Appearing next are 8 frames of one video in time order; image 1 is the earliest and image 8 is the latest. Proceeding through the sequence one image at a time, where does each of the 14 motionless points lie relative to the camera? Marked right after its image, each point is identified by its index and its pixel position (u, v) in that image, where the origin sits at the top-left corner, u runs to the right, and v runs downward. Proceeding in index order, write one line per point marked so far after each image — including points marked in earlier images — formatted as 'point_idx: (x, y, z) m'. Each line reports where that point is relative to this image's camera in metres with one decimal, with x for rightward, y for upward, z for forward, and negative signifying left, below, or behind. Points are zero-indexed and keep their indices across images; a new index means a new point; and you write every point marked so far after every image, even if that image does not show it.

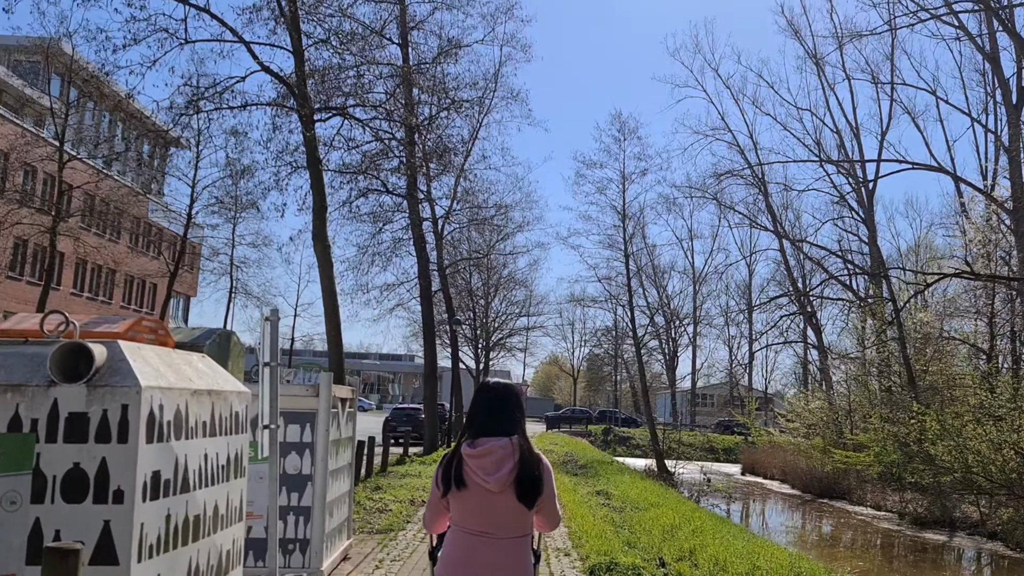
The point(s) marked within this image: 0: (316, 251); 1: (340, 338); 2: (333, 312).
0: (-1.8, +0.4, +7.4) m
1: (-1.6, -0.5, +7.3) m
2: (-1.6, -0.2, +7.3) m
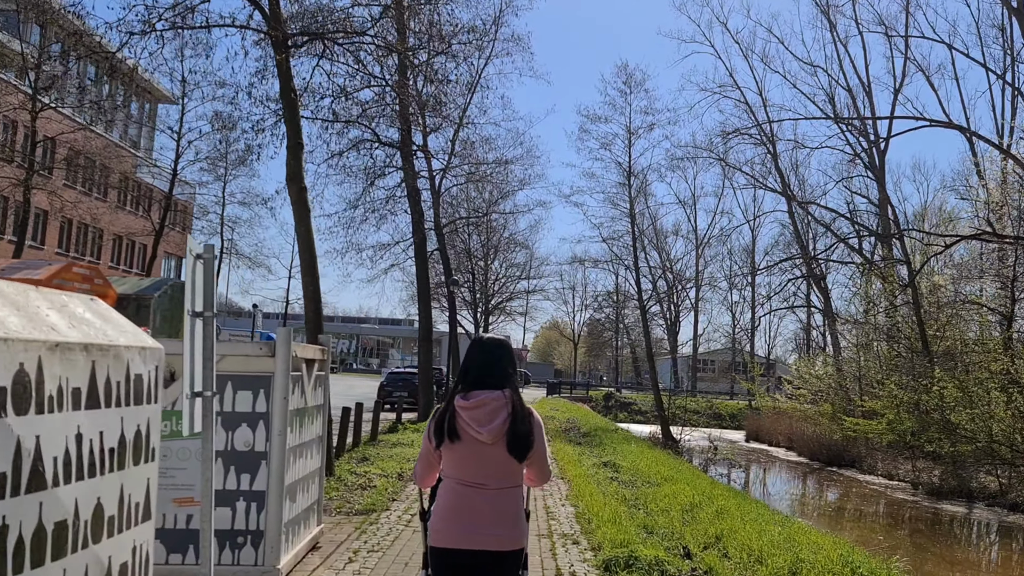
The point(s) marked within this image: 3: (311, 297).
0: (-1.8, +0.8, +6.5) m
1: (-1.6, 0.0, +6.4) m
2: (-1.6, +0.2, +6.4) m
3: (-1.6, -0.1, +6.4) m
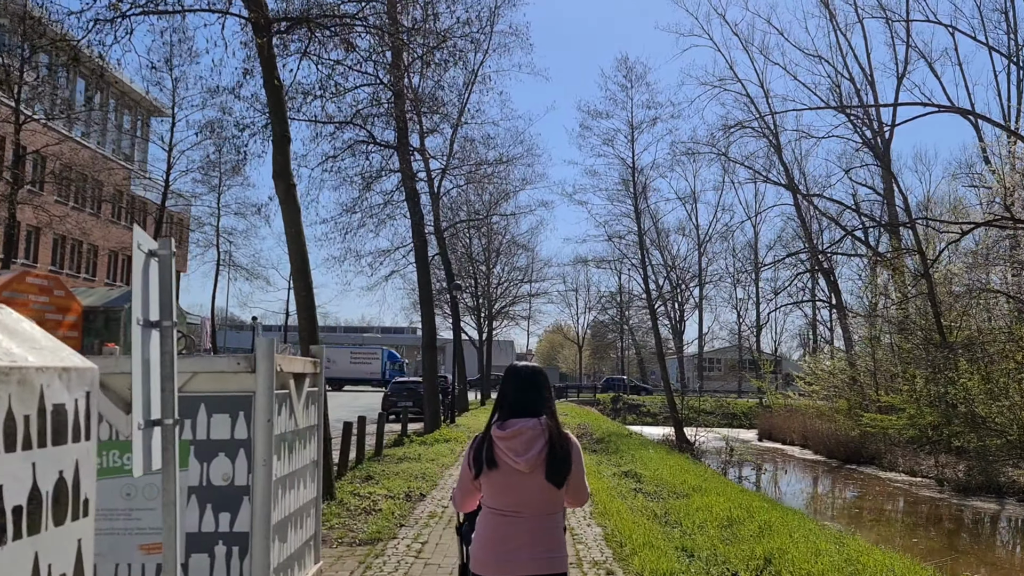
0: (-1.8, +0.7, +6.0) m
1: (-1.5, -0.1, +5.9) m
2: (-1.6, +0.2, +5.9) m
3: (-1.5, -0.1, +5.9) m
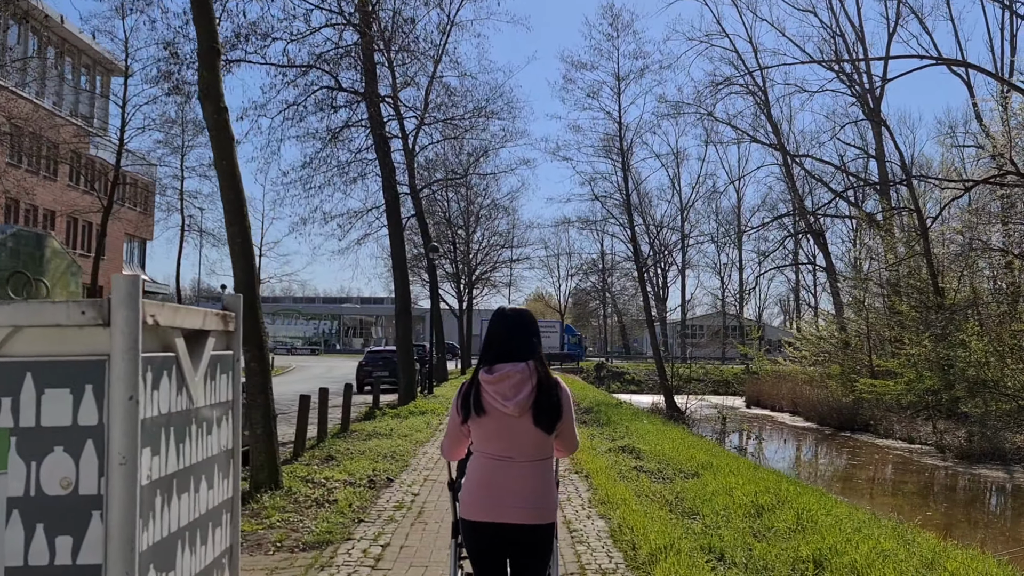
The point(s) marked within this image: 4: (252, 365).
0: (-1.9, +1.1, +4.9) m
1: (-1.6, +0.2, +4.8) m
2: (-1.7, +0.5, +4.8) m
3: (-1.6, +0.2, +4.8) m
4: (-1.6, -0.5, +4.8) m
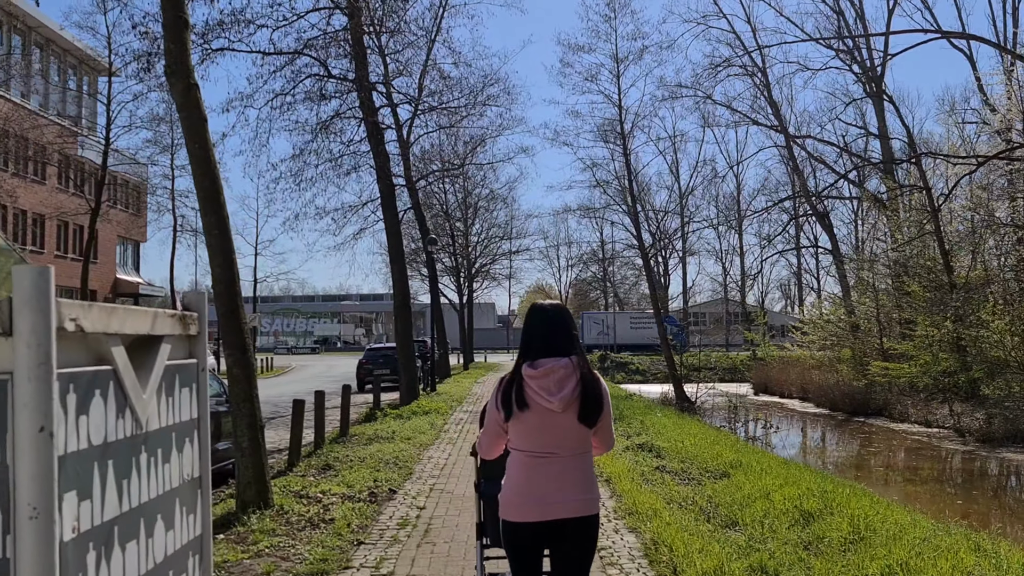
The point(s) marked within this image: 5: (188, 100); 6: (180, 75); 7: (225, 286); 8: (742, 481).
0: (-1.9, +1.1, +4.4) m
1: (-1.6, +0.3, +4.3) m
2: (-1.6, +0.5, +4.3) m
3: (-1.6, +0.2, +4.3) m
4: (-1.5, -0.5, +4.3) m
5: (-1.8, +1.0, +4.4) m
6: (-1.8, +1.2, +4.4) m
7: (-1.6, 0.0, +4.3) m
8: (+1.5, -1.3, +5.2) m
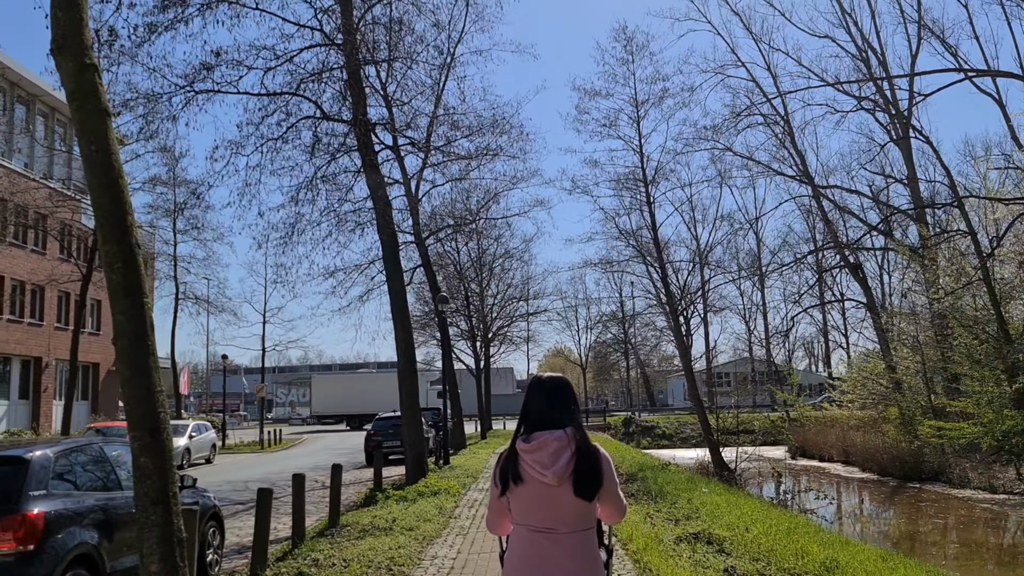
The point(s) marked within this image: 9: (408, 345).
0: (-1.8, +0.8, +3.2) m
1: (-1.5, +0.1, +3.1) m
2: (-1.6, +0.3, +3.1) m
3: (-1.5, 0.0, +3.1) m
4: (-1.4, -0.7, +3.0) m
5: (-1.7, +0.8, +3.2) m
6: (-1.8, +0.9, +3.2) m
7: (-1.5, -0.2, +3.1) m
8: (+1.6, -1.5, +3.8) m
9: (-1.5, -0.8, +11.2) m
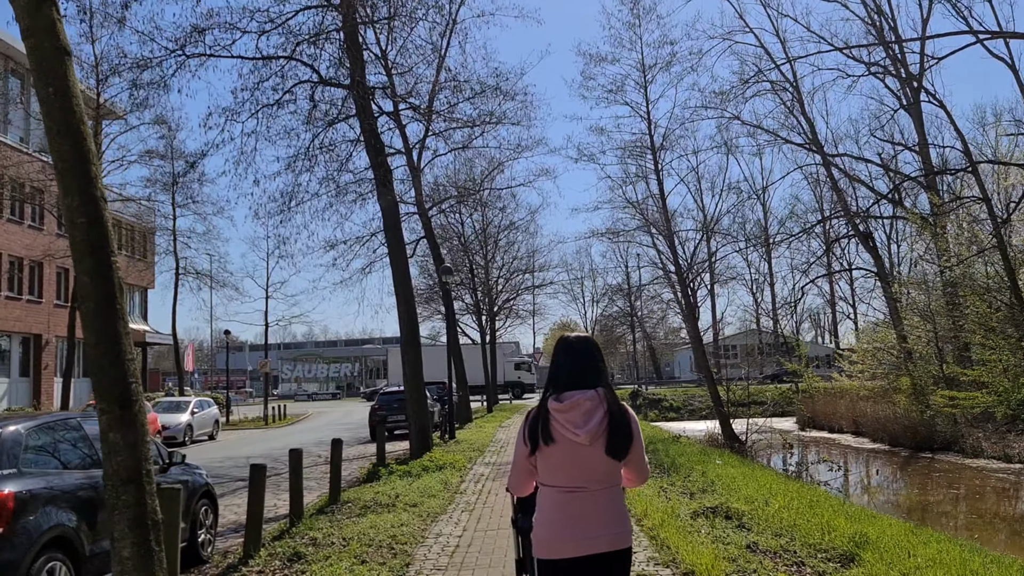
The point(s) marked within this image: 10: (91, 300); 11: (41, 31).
0: (-1.8, +1.0, +2.9) m
1: (-1.5, +0.2, +2.8) m
2: (-1.6, +0.4, +2.8) m
3: (-1.5, +0.2, +2.8) m
4: (-1.4, -0.5, +2.7) m
5: (-1.7, +1.0, +2.9) m
6: (-1.8, +1.1, +2.9) m
7: (-1.5, -0.1, +2.8) m
8: (+1.7, -1.3, +3.5) m
9: (-1.4, -0.4, +10.9) m
10: (-1.5, 0.0, +2.8) m
11: (-1.7, +0.9, +2.9) m
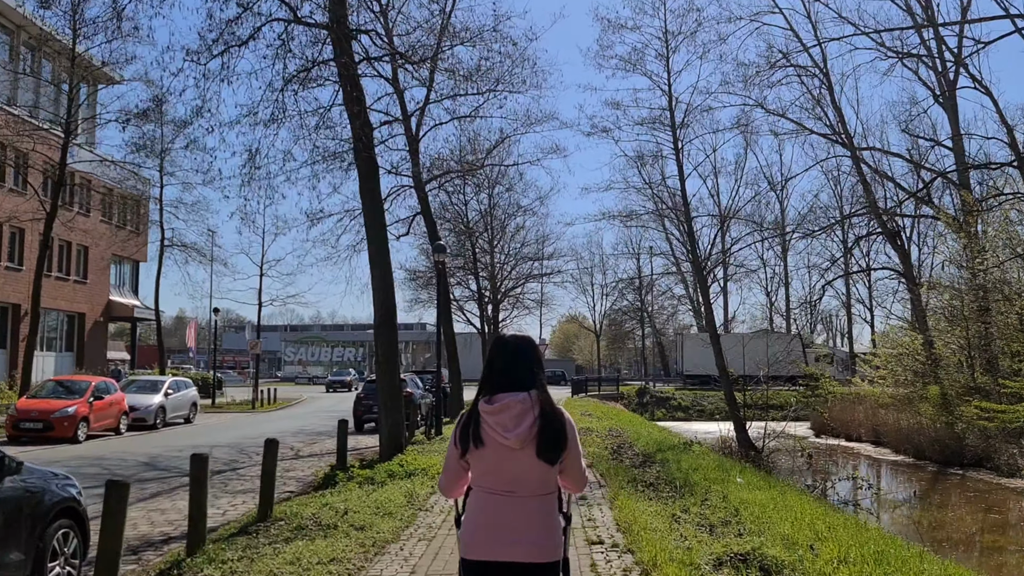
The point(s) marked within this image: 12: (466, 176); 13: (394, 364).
0: (-1.9, +1.2, +1.6) m
1: (-1.6, +0.4, +1.5) m
2: (-1.7, +0.7, +1.5) m
3: (-1.6, +0.4, +1.5) m
4: (-1.6, -0.3, +1.5) m
5: (-1.8, +1.2, +1.6) m
6: (-1.9, +1.3, +1.6) m
7: (-1.6, +0.1, +1.5) m
8: (+1.5, -1.2, +2.2) m
9: (-1.5, -0.1, +9.6) m
10: (-1.6, +0.2, +1.5) m
11: (-1.8, +1.1, +1.6) m
12: (-1.0, +2.4, +16.7) m
13: (-1.3, -0.9, +9.3) m
